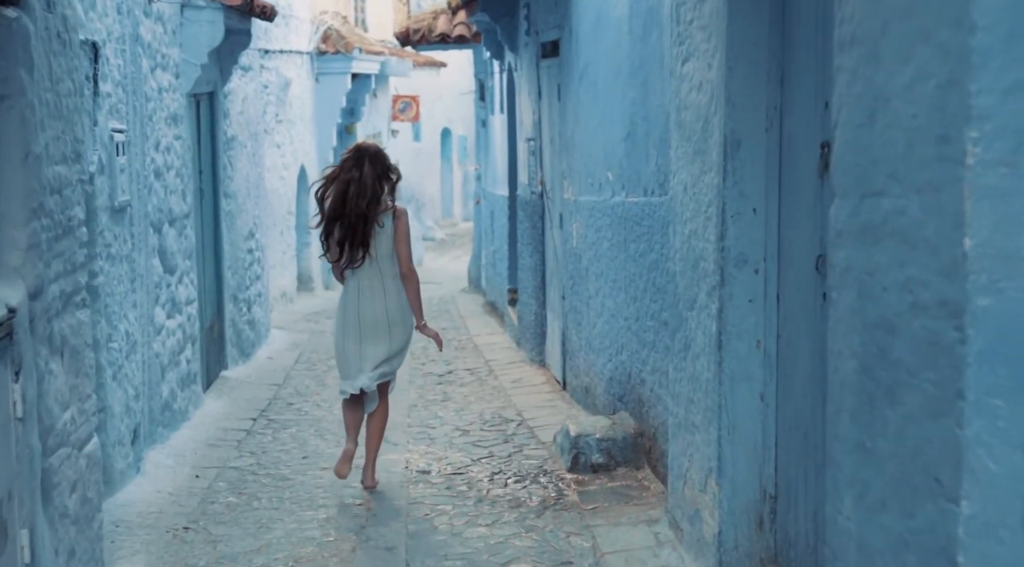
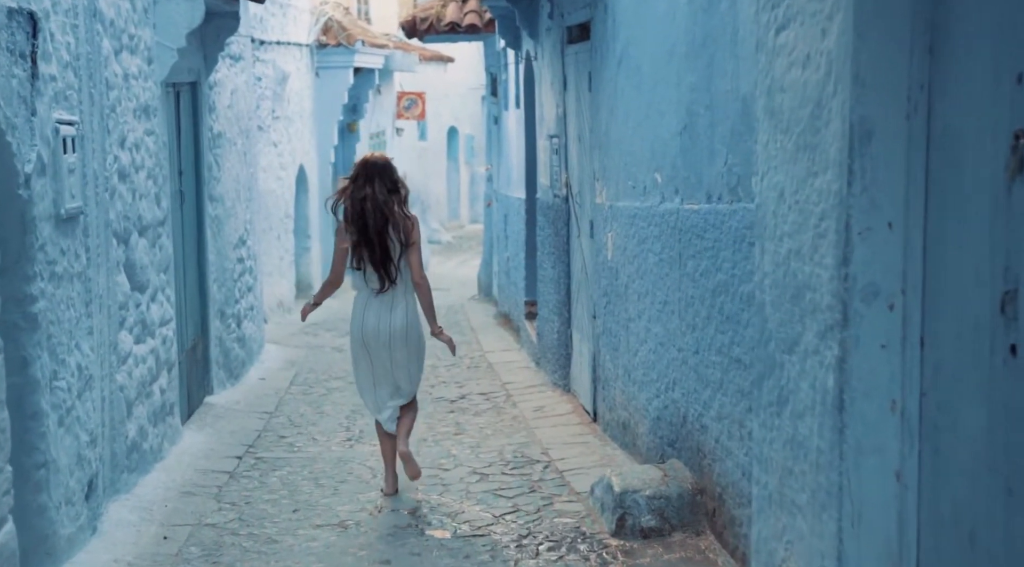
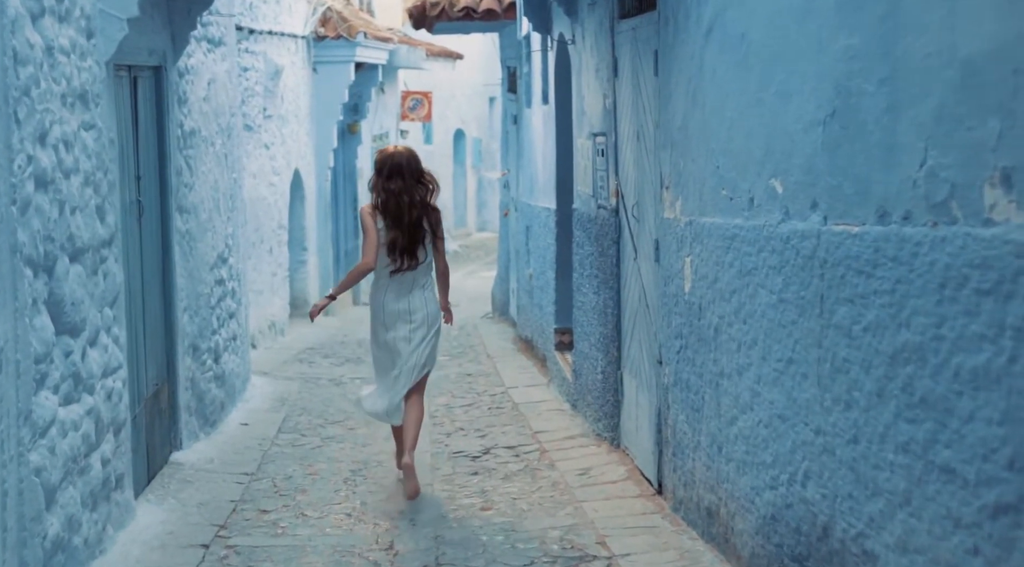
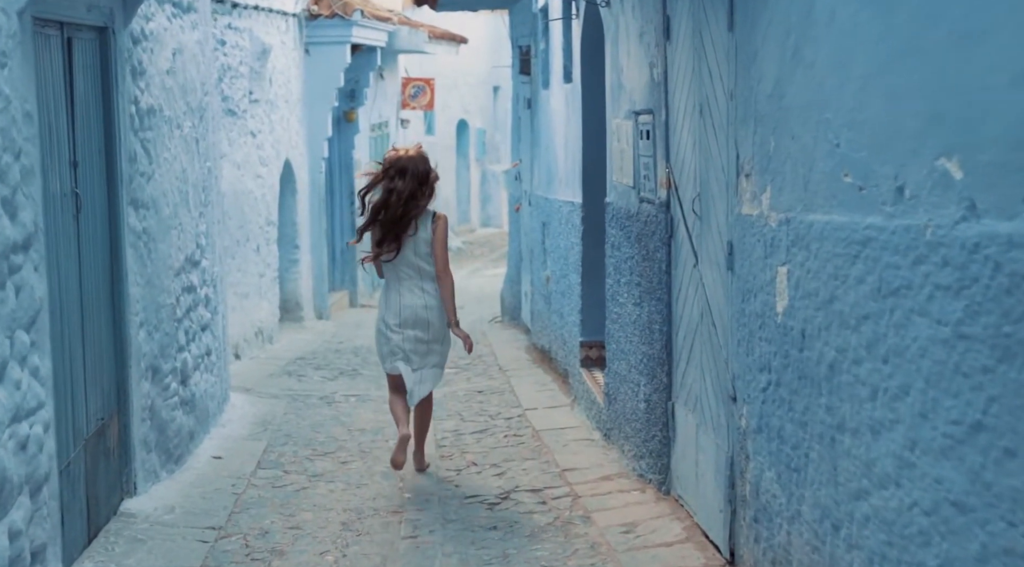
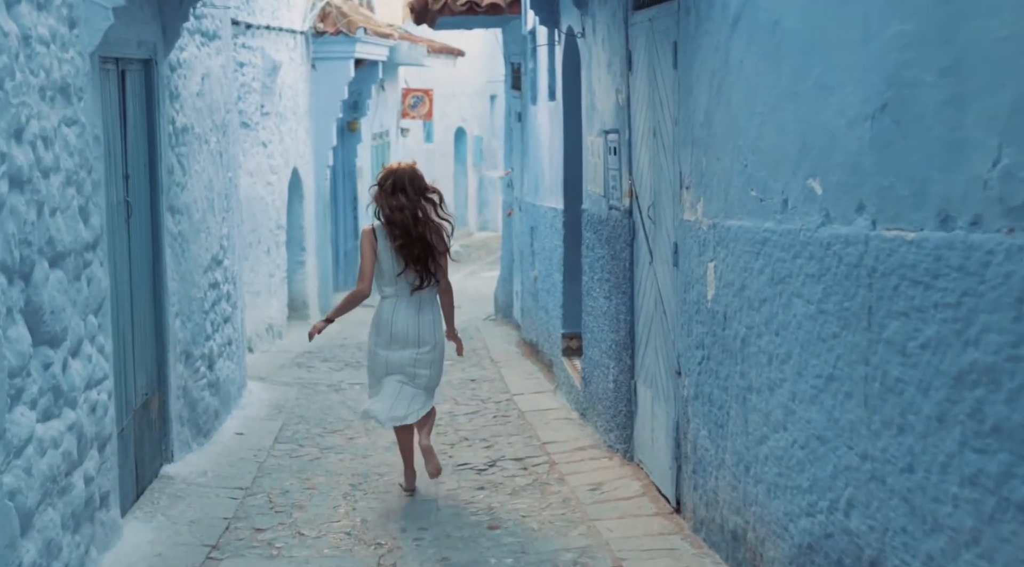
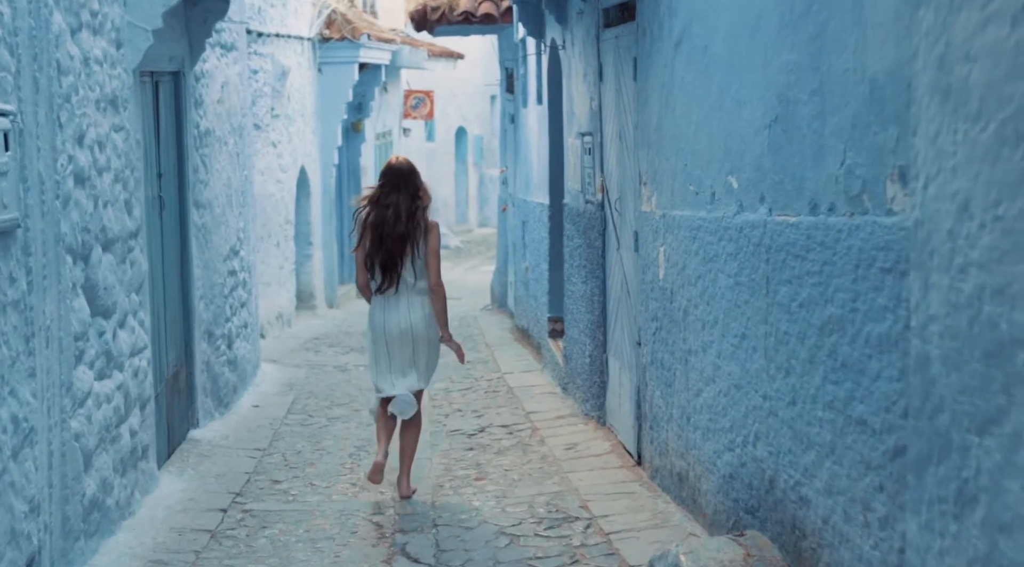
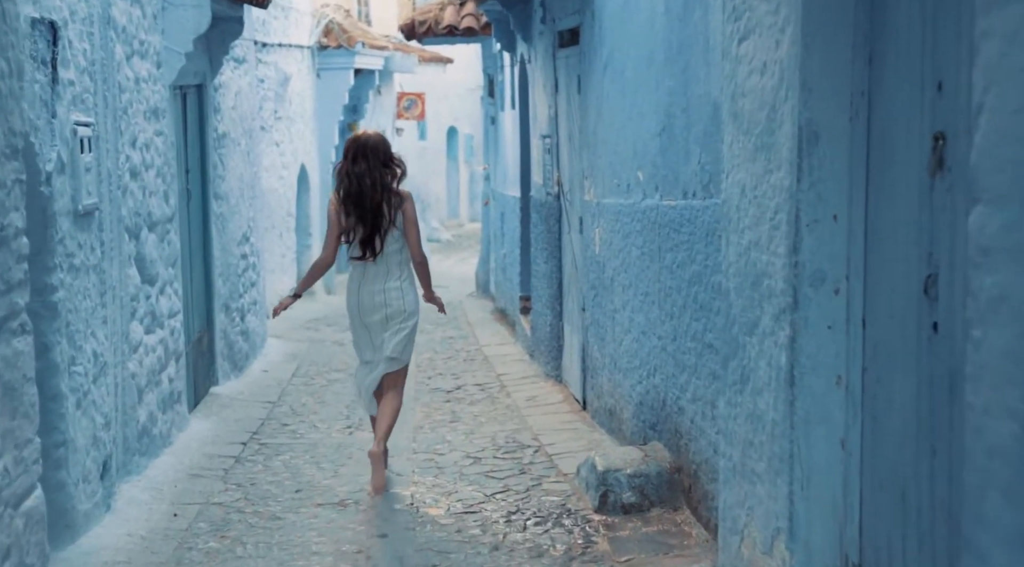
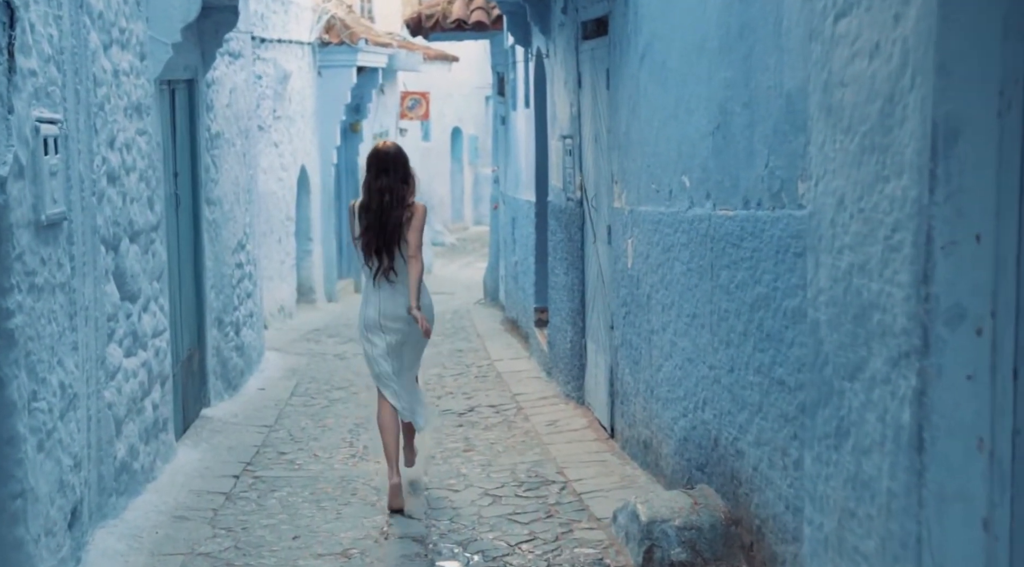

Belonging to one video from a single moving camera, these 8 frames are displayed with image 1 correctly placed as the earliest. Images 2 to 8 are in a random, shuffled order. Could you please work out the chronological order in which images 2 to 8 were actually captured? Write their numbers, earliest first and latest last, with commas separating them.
7, 2, 8, 6, 3, 5, 4
